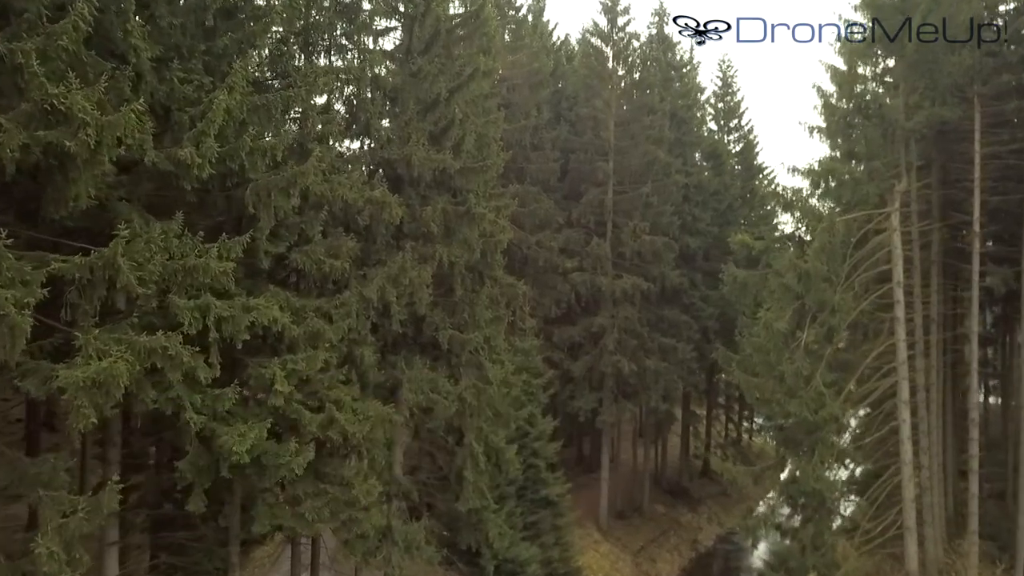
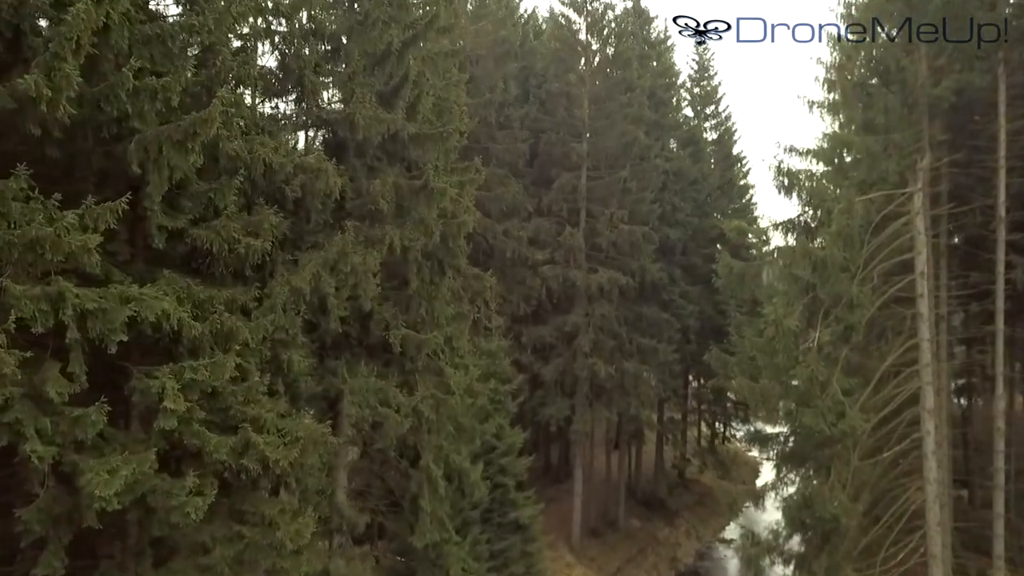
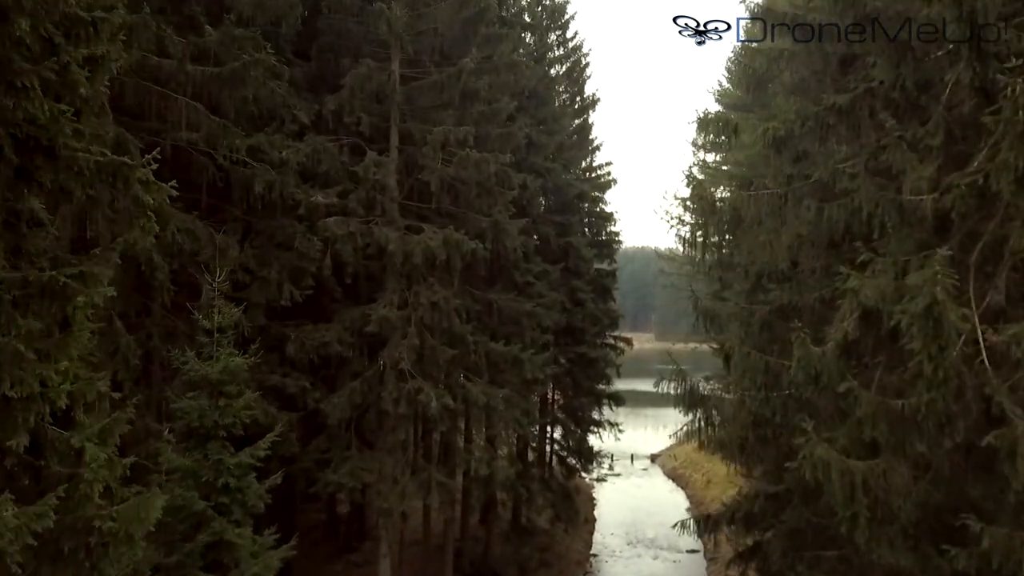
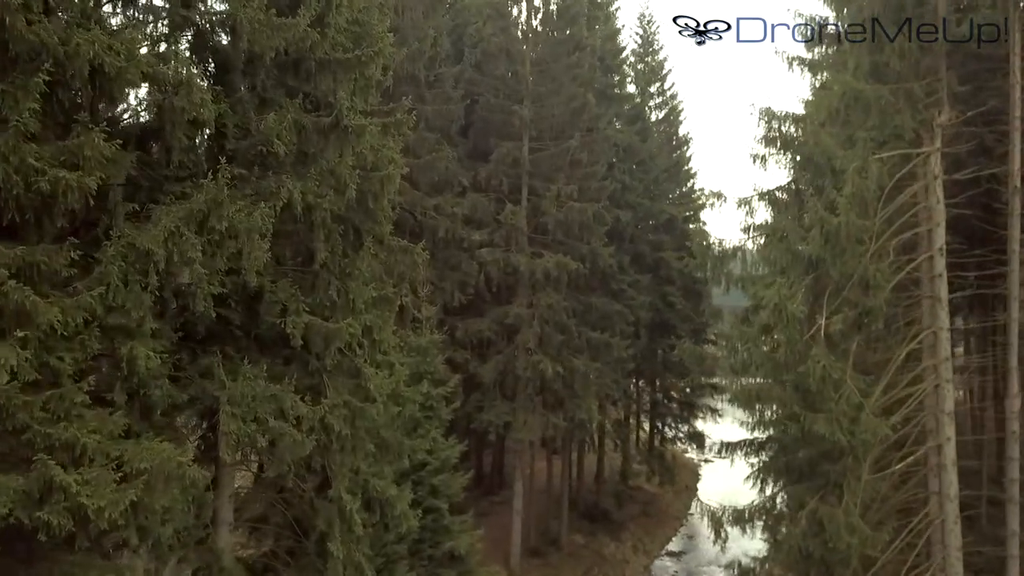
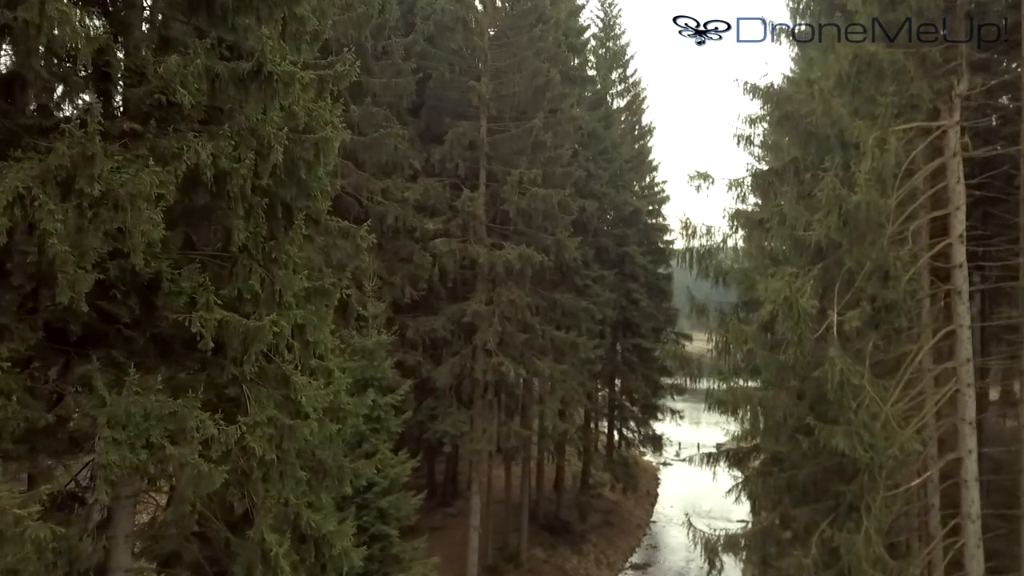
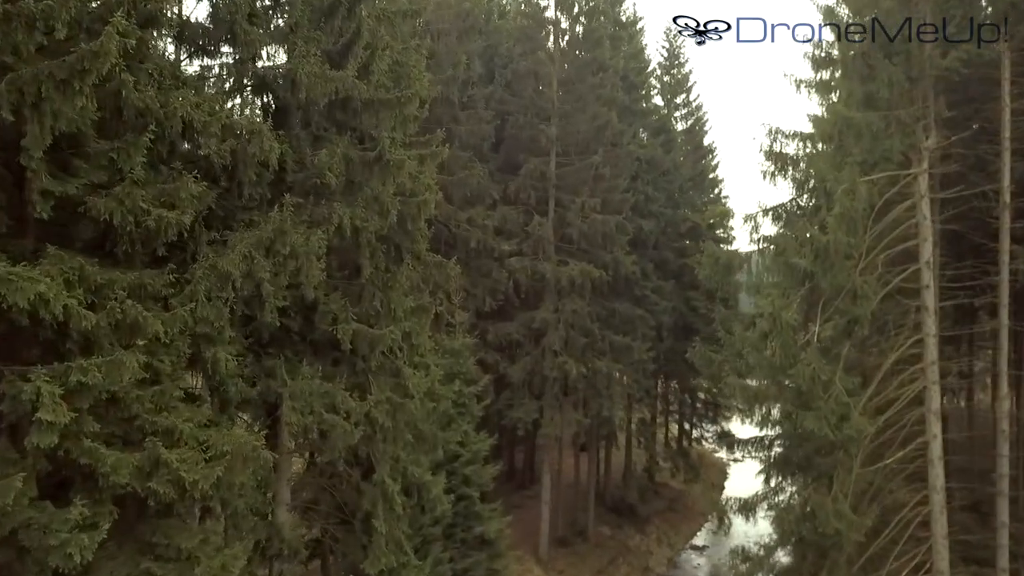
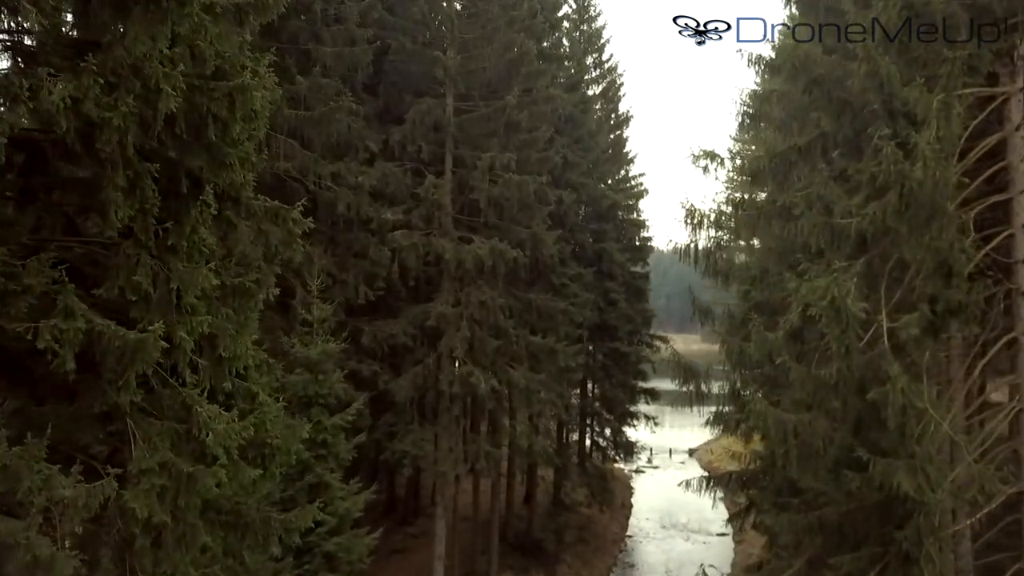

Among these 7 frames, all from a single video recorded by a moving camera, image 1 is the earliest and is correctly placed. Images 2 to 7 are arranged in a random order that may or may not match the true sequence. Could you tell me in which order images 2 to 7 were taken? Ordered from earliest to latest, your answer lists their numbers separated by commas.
2, 6, 4, 5, 7, 3
